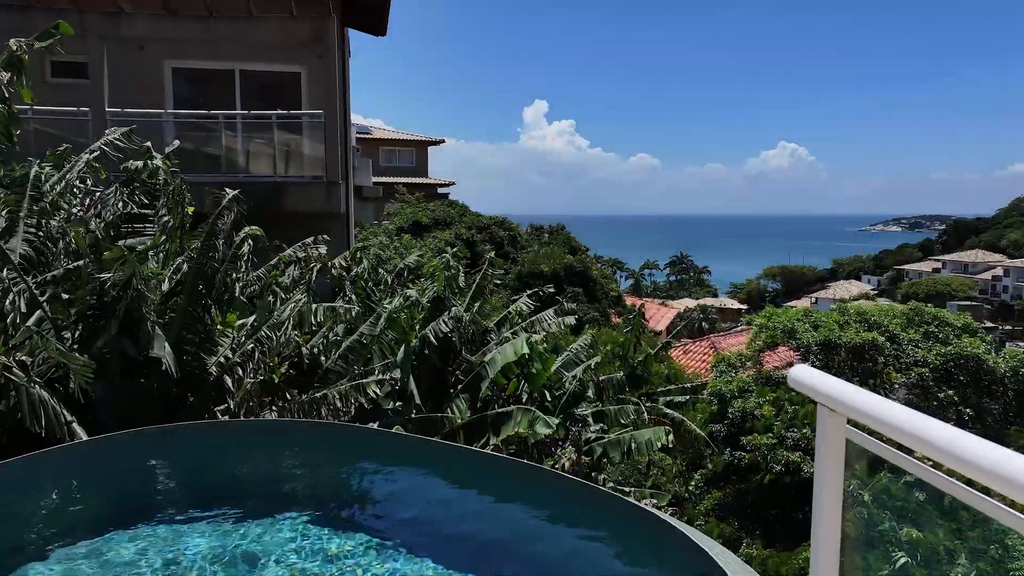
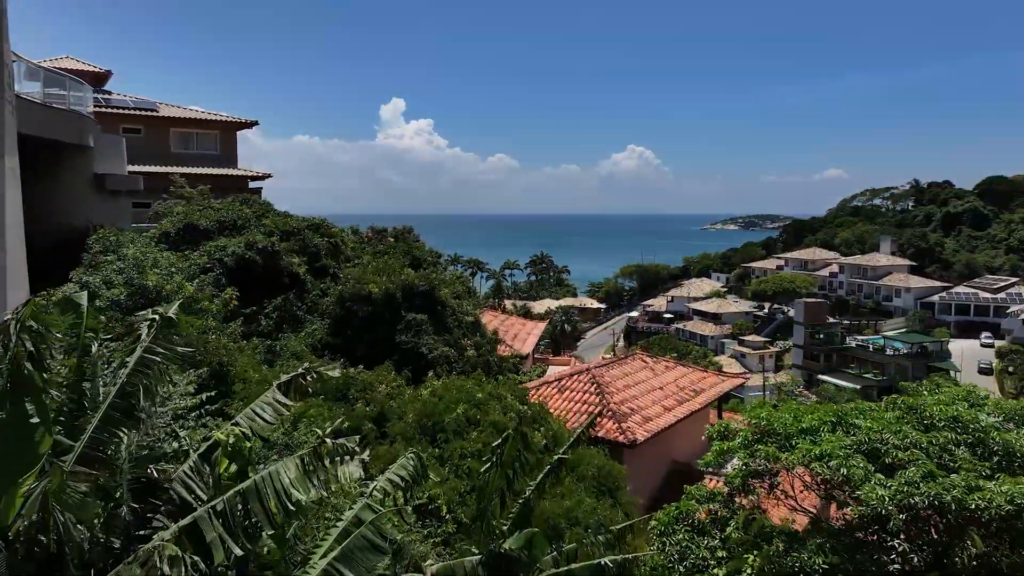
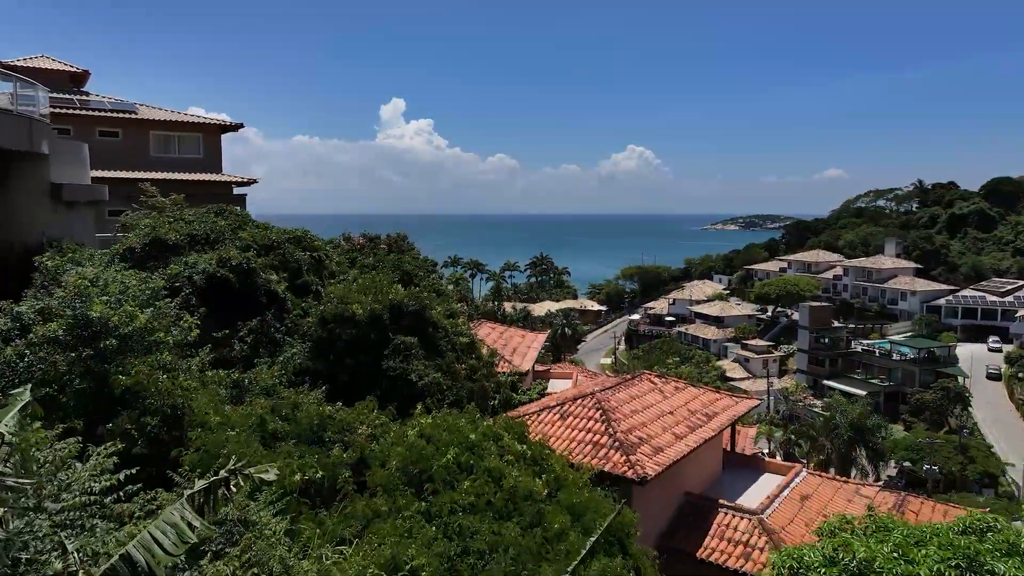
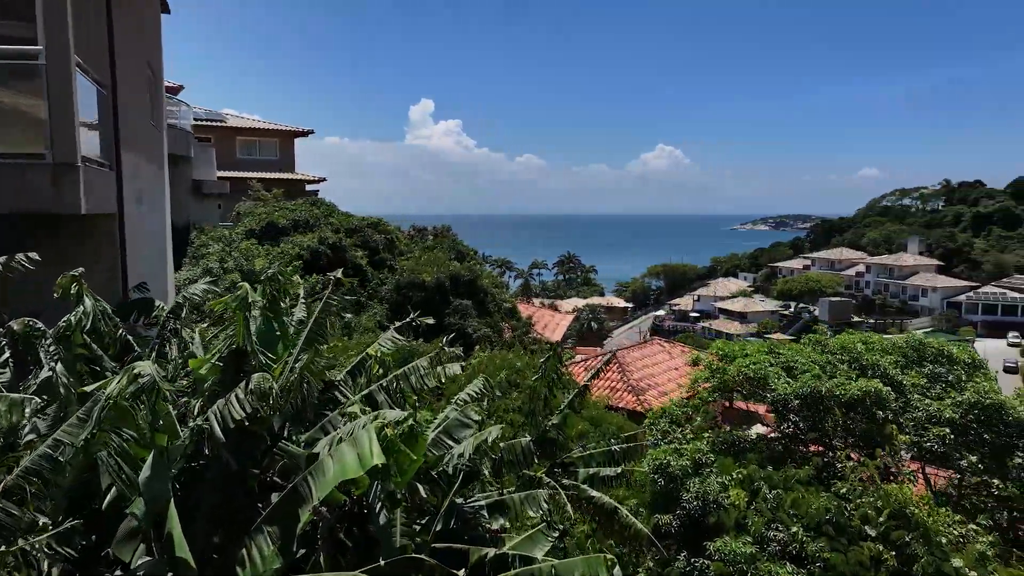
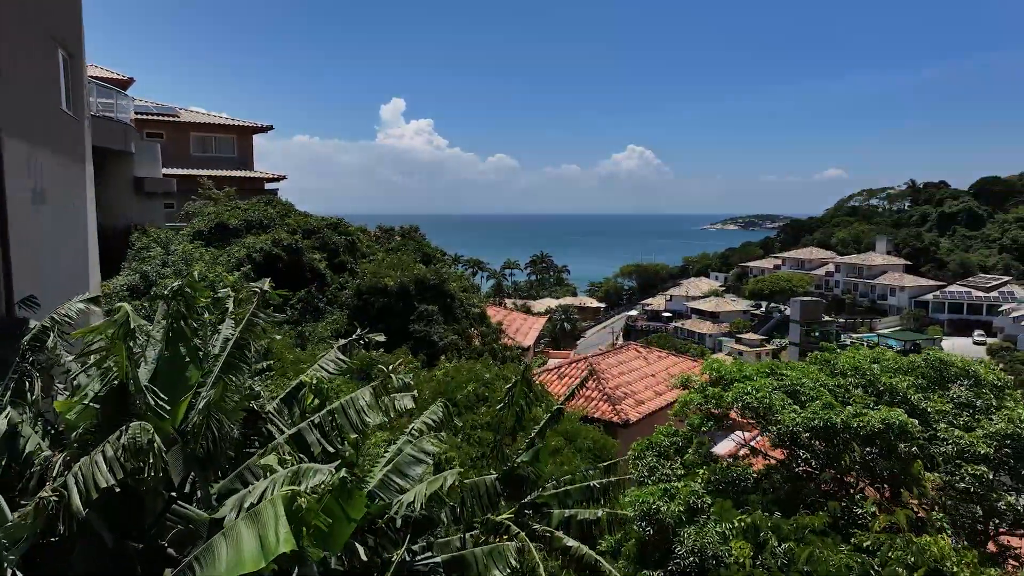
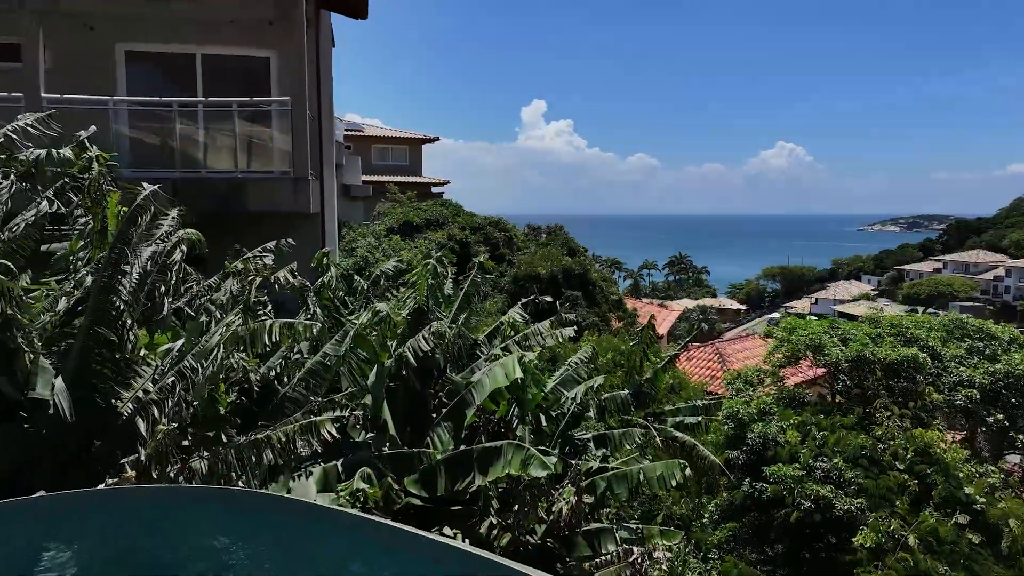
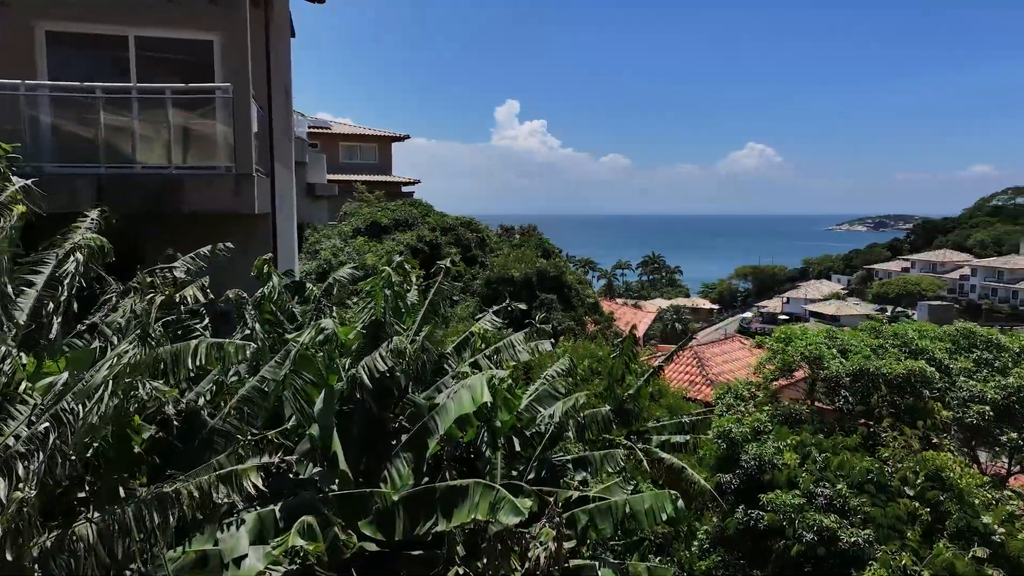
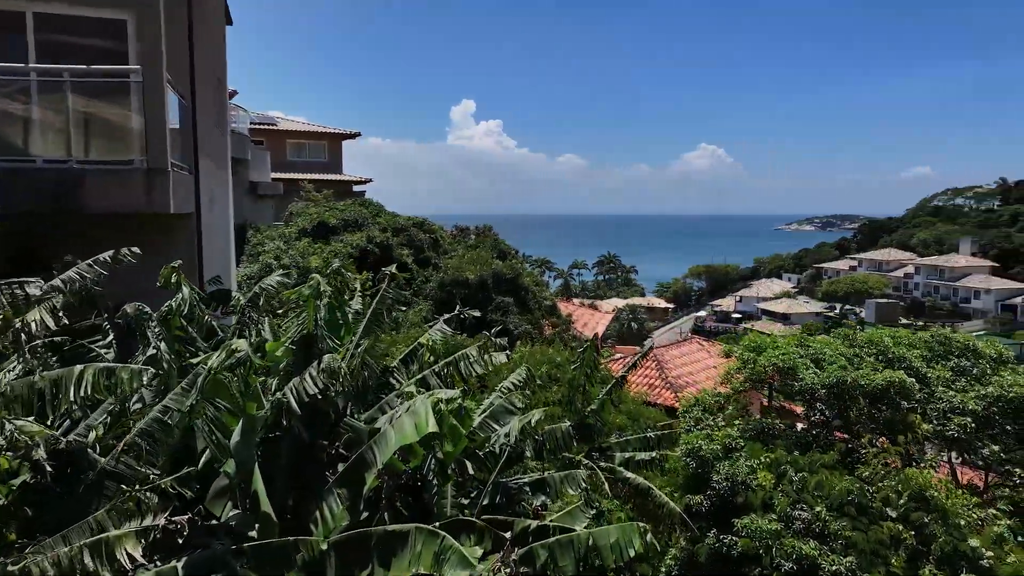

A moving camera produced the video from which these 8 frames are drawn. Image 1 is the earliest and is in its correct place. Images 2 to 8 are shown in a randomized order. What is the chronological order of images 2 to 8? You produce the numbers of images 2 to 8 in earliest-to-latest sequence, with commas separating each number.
6, 7, 8, 4, 5, 2, 3
